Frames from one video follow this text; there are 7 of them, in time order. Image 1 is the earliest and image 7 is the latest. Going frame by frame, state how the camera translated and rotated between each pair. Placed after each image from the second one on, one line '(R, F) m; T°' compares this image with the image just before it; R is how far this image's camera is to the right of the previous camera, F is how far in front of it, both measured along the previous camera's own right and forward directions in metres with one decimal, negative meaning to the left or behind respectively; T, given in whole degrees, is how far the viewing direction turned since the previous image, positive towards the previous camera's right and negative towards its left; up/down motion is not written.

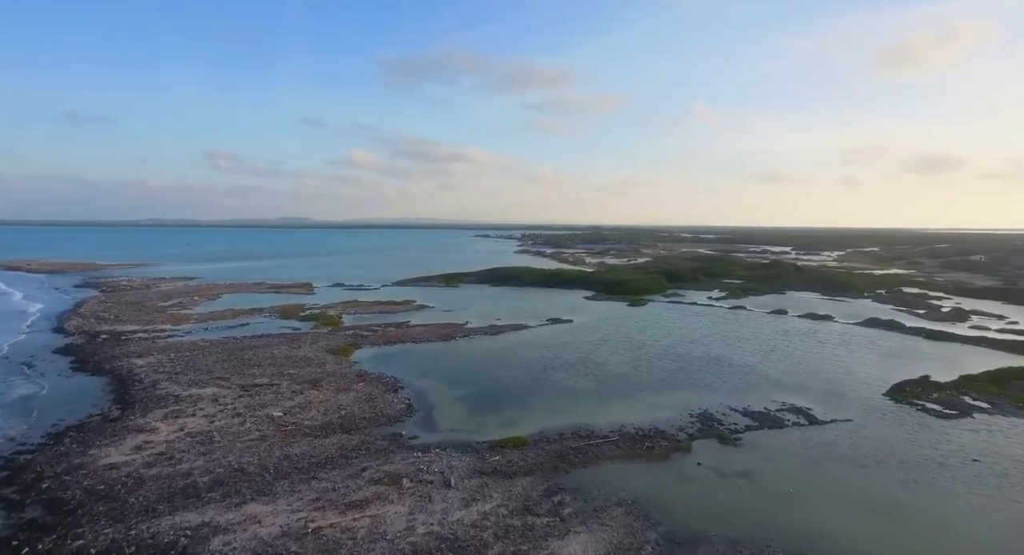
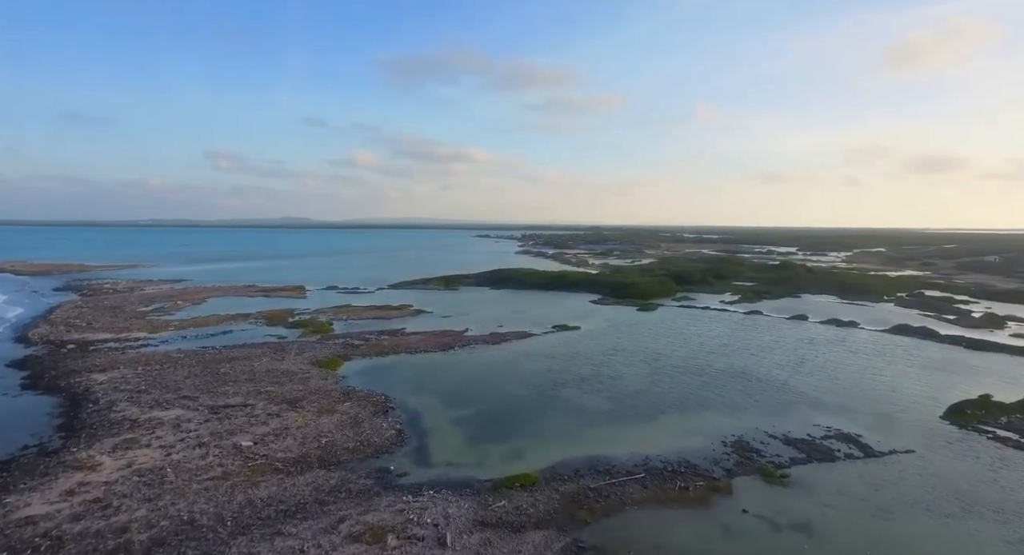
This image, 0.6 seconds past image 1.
(-0.2, +2.7) m; 0°
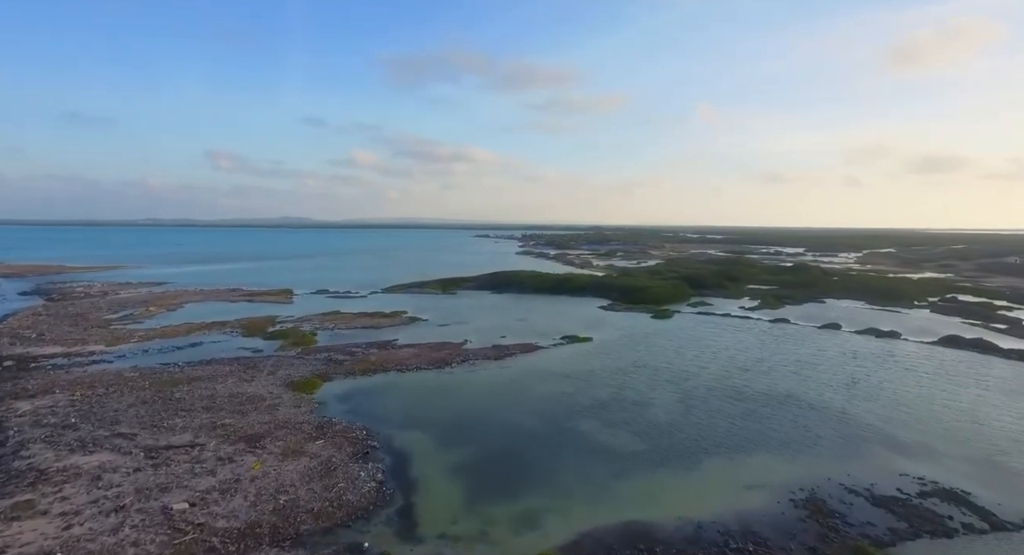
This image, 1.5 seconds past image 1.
(-0.3, +3.9) m; 0°
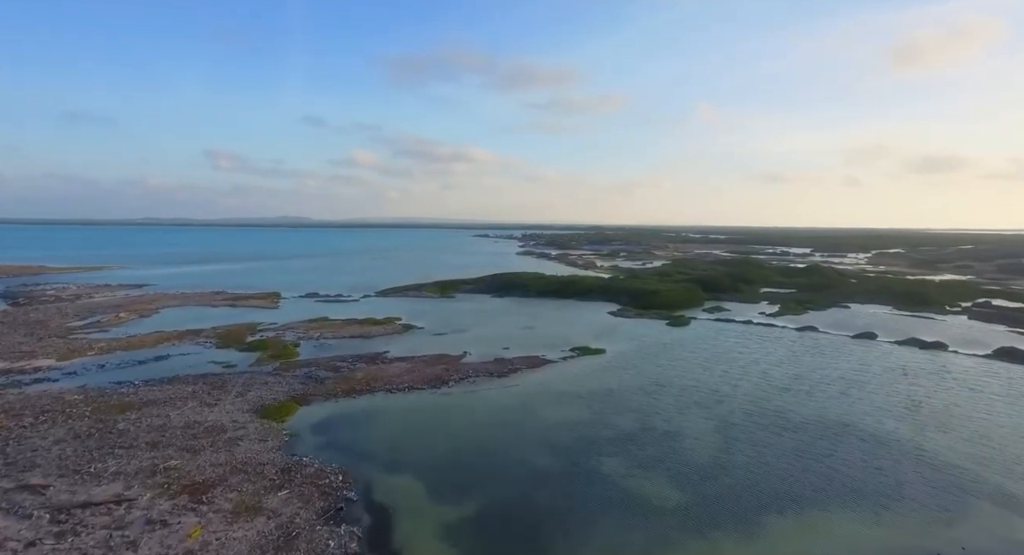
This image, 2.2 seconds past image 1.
(-0.3, +3.5) m; 0°
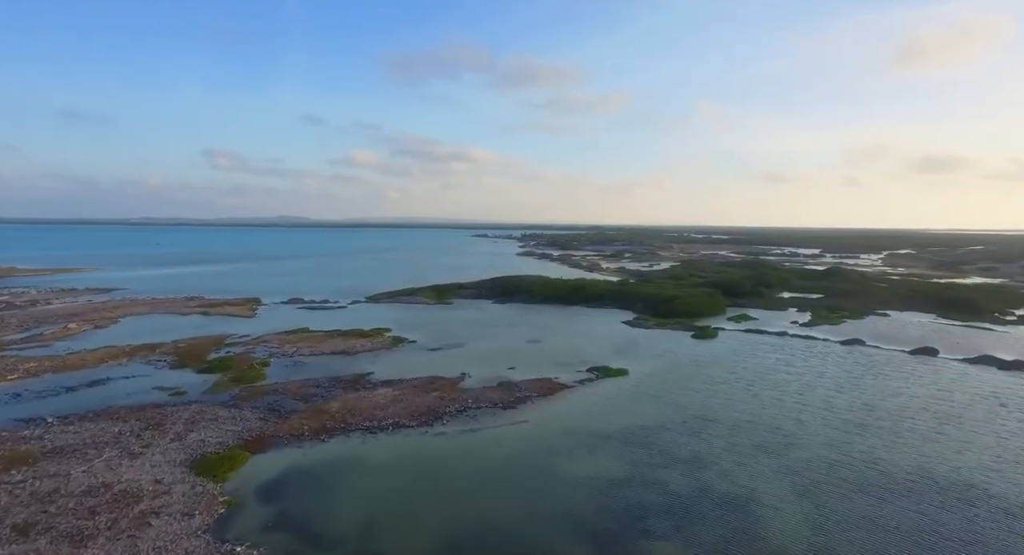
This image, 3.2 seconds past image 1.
(-0.4, +4.7) m; 0°
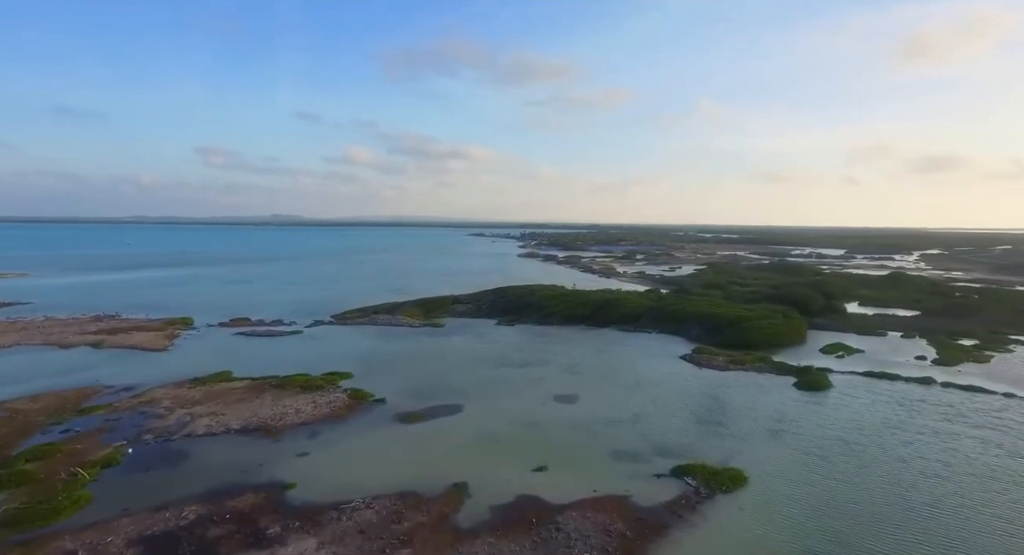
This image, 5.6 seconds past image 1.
(-0.9, +11.7) m; 0°
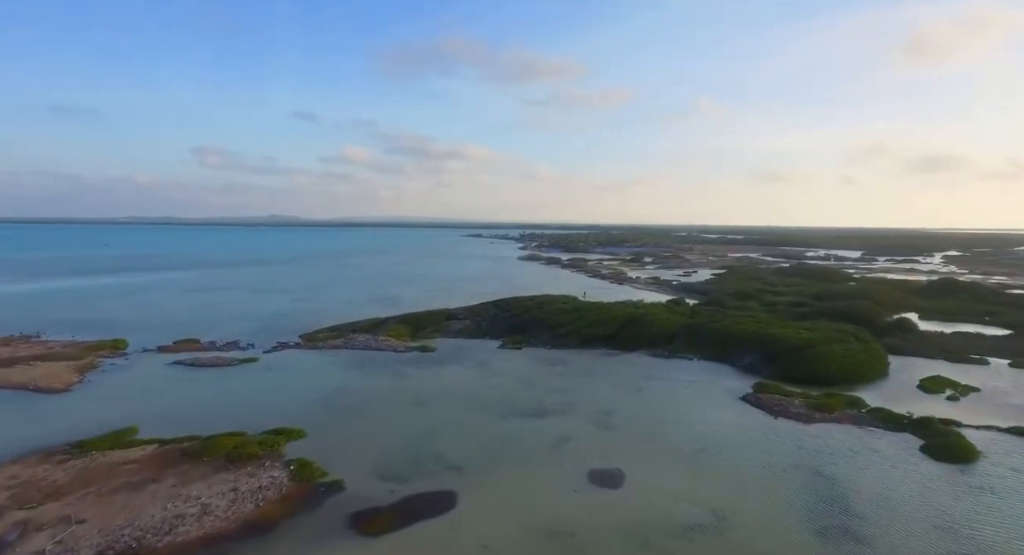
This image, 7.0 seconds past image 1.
(-0.5, +7.1) m; 0°
